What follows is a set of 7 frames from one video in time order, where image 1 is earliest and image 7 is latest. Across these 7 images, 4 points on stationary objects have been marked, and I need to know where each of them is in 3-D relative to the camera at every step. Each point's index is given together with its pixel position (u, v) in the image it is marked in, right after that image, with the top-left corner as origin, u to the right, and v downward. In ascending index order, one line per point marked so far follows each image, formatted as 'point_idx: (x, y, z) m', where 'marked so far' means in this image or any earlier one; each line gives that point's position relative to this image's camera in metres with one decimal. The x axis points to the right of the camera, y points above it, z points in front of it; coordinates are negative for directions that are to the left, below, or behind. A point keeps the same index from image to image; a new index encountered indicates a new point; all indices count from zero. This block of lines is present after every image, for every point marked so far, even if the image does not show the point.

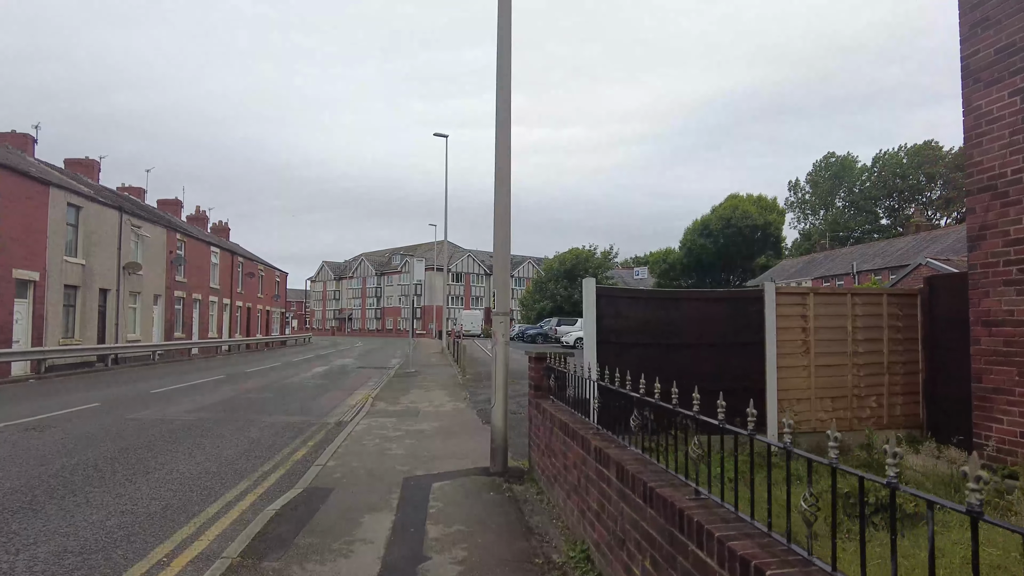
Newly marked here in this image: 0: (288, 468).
0: (-2.4, -1.9, +6.9) m
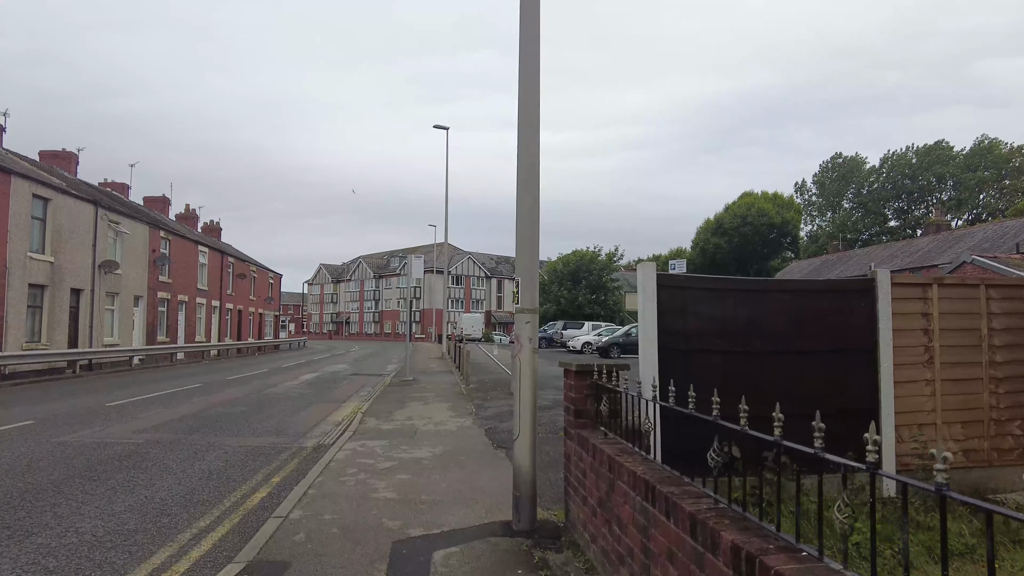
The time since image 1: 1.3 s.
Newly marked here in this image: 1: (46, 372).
0: (-2.2, -1.8, +5.1) m
1: (-14.4, -2.6, +20.0) m
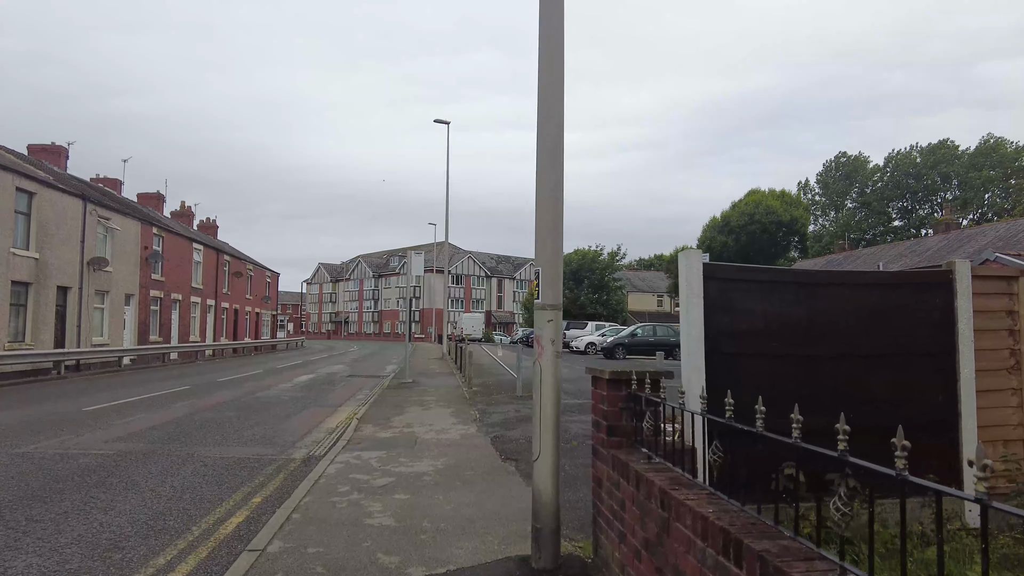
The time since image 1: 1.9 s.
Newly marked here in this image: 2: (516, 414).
0: (-2.0, -1.8, +4.3) m
1: (-14.3, -2.5, +19.1) m
2: (+0.1, -2.1, +10.7) m
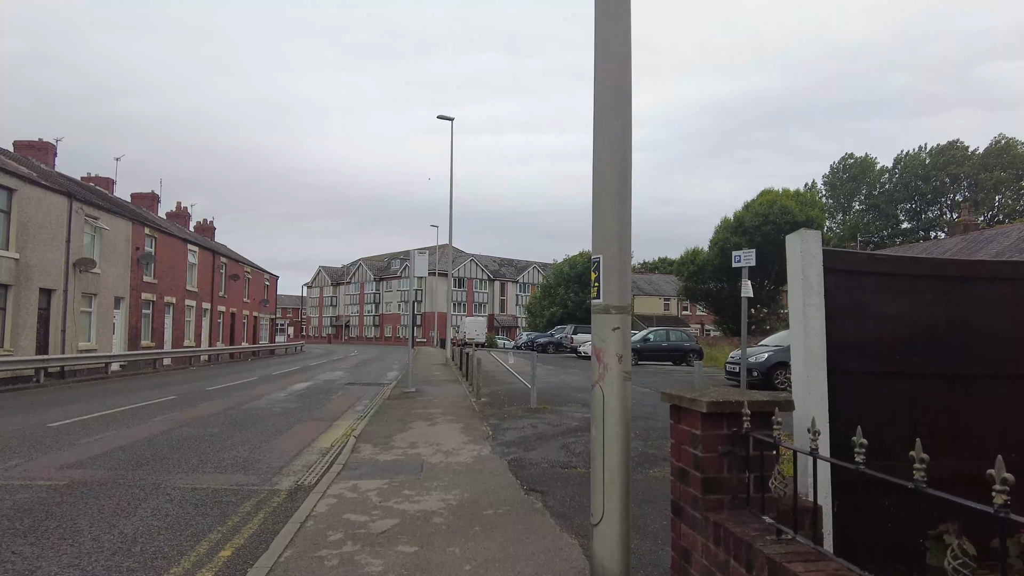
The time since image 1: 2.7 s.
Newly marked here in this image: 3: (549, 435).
0: (-1.8, -1.7, +3.1) m
1: (-14.0, -2.6, +18.0) m
2: (+0.3, -2.1, +9.5) m
3: (+0.5, -2.1, +9.3) m
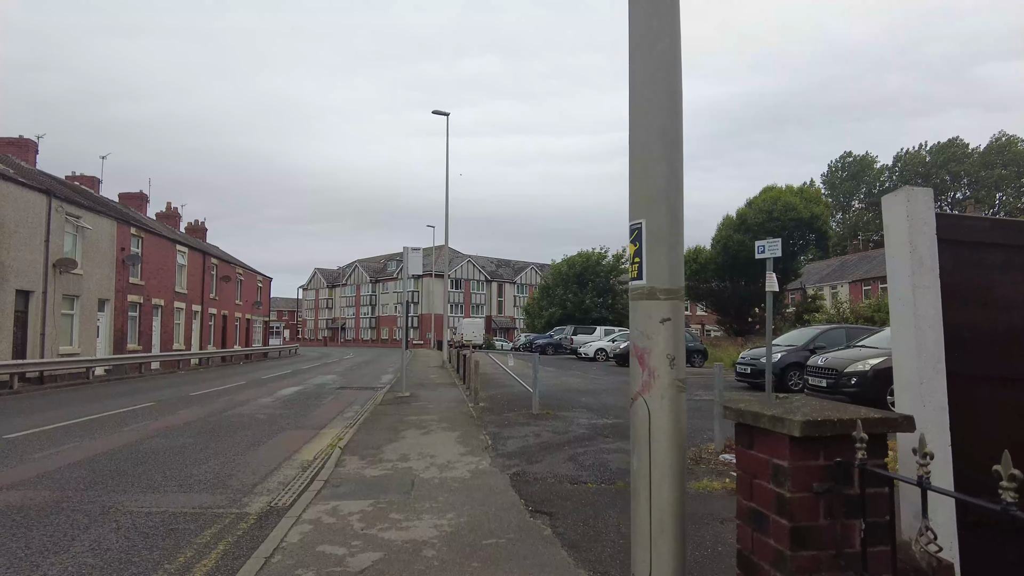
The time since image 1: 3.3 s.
0: (-1.8, -1.7, +2.2) m
1: (-14.0, -2.6, +17.1) m
2: (+0.3, -2.1, +8.7) m
3: (+0.6, -2.1, +8.5) m
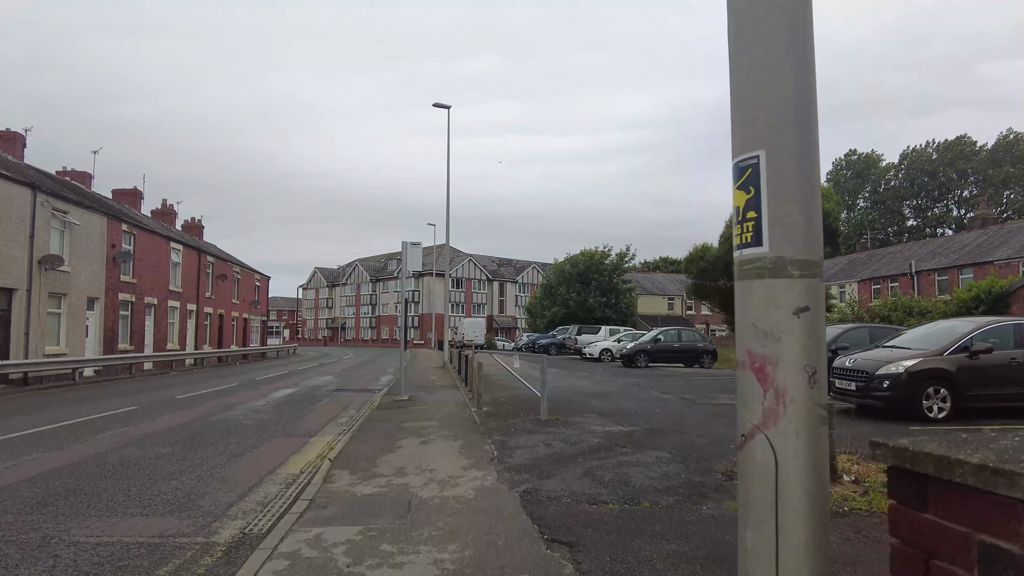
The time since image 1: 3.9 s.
0: (-1.7, -1.6, +1.4) m
1: (-13.9, -2.6, +16.3) m
2: (+0.4, -2.0, +7.9) m
3: (+0.7, -2.0, +7.6) m
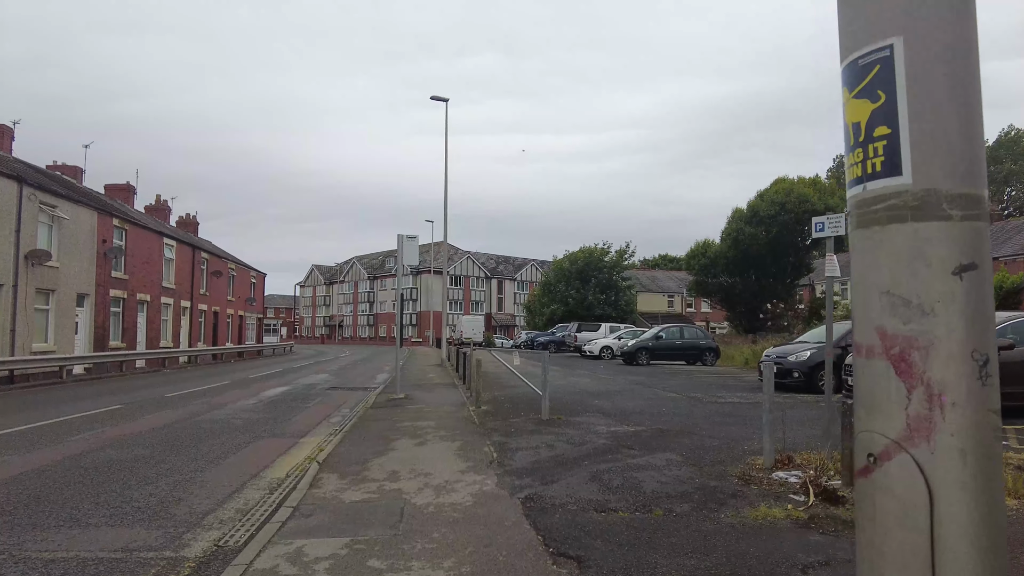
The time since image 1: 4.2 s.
0: (-1.6, -1.5, +0.9) m
1: (-13.9, -2.4, +15.8) m
2: (+0.4, -1.9, +7.4) m
3: (+0.7, -1.9, +7.2) m
